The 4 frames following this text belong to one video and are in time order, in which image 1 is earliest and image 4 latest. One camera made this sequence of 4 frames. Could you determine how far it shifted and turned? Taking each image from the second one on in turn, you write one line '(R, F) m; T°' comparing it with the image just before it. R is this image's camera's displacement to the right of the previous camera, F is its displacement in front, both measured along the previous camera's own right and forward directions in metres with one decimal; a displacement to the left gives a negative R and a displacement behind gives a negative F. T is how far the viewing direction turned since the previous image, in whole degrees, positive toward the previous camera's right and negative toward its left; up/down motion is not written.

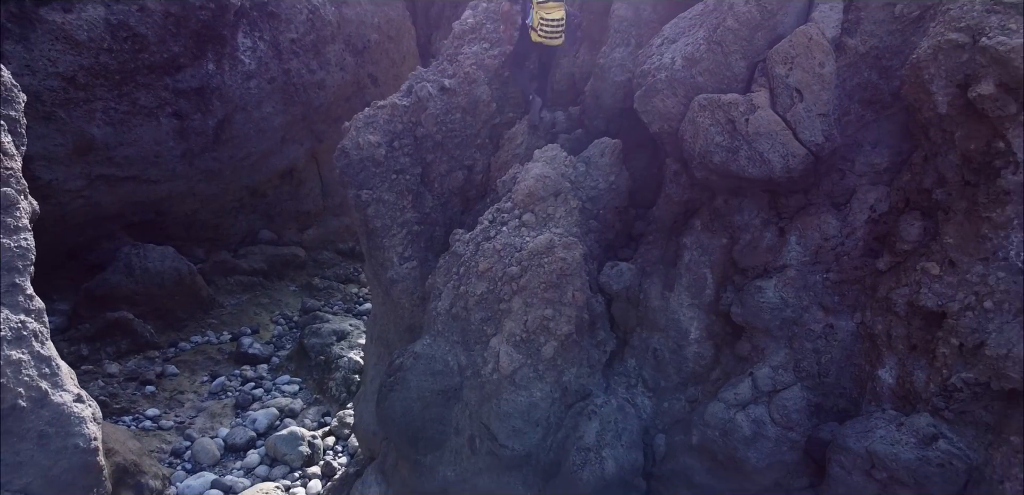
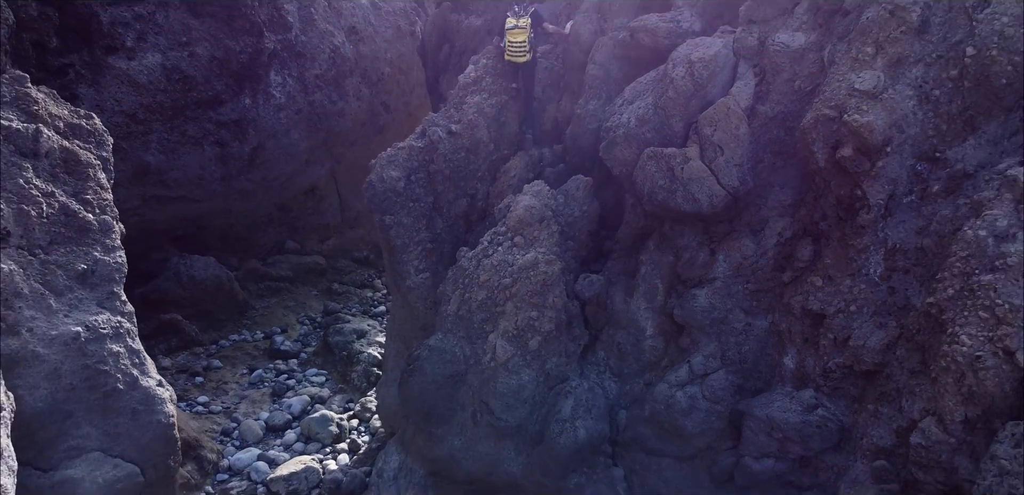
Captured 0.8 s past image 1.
(0.0, -0.8) m; 0°
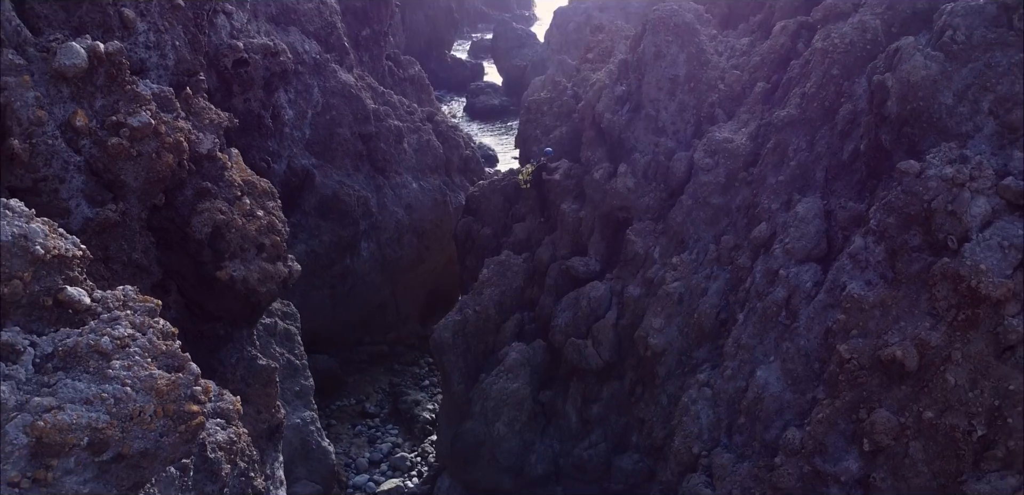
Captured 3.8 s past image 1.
(+0.1, -3.8) m; 0°
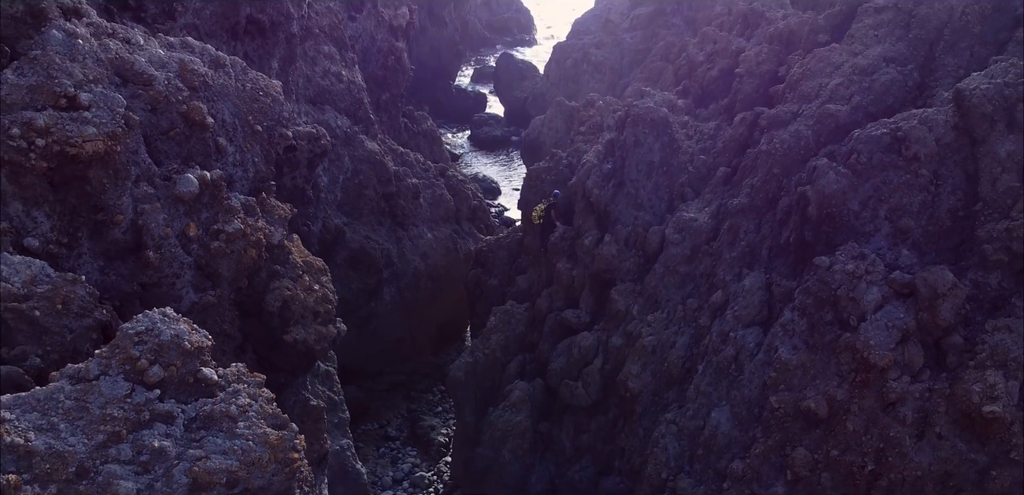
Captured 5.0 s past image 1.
(0.0, -1.5) m; 0°
